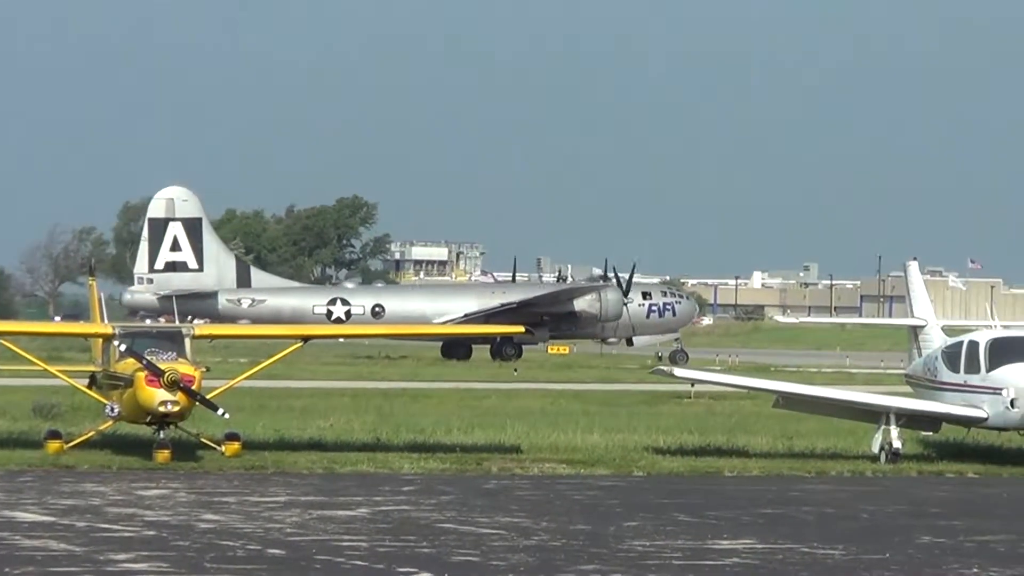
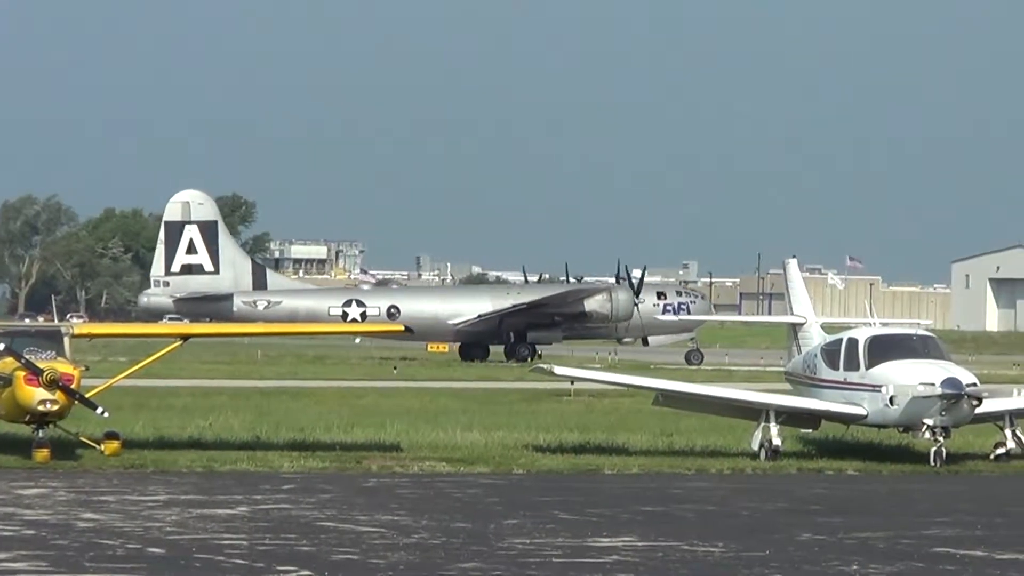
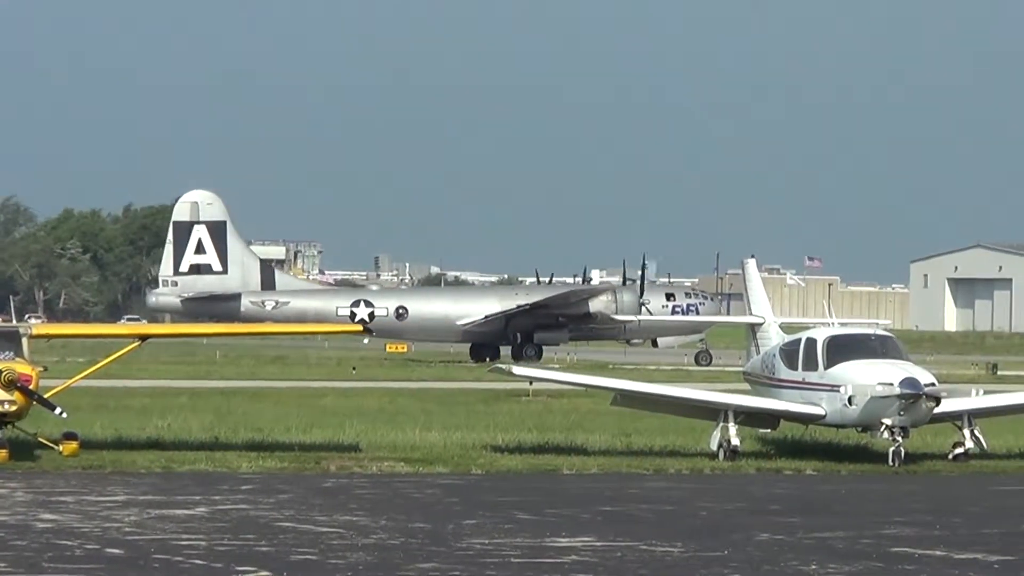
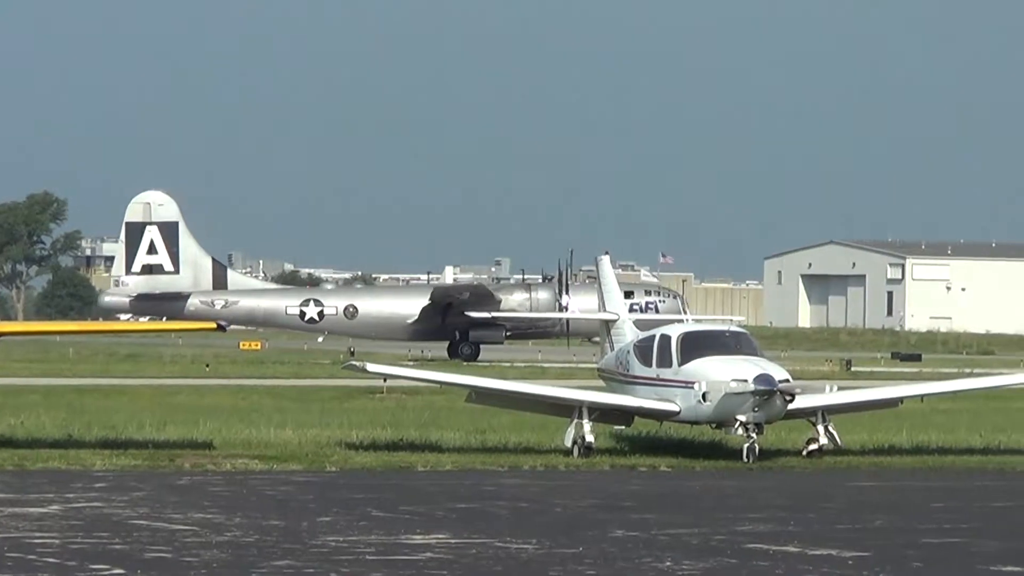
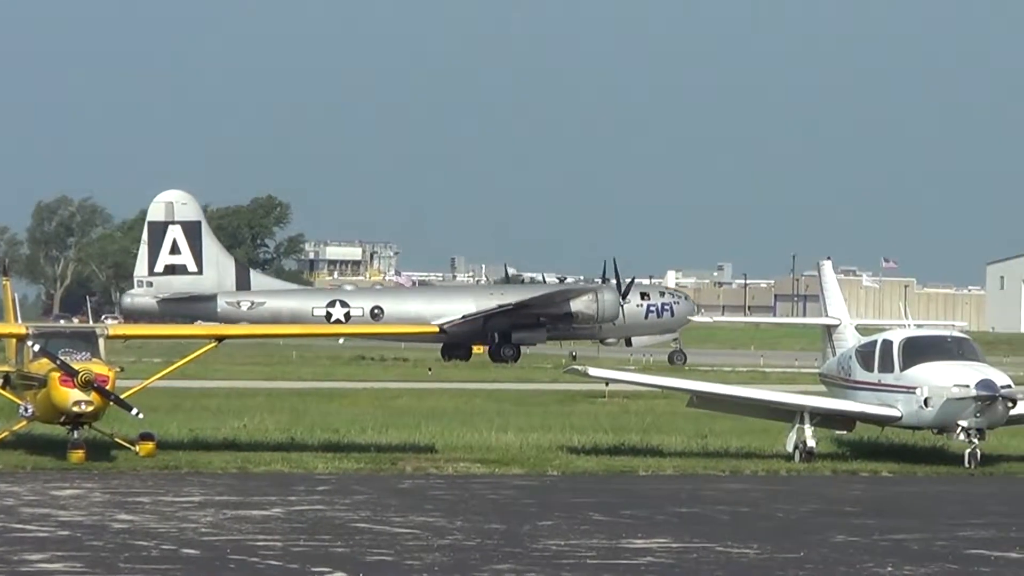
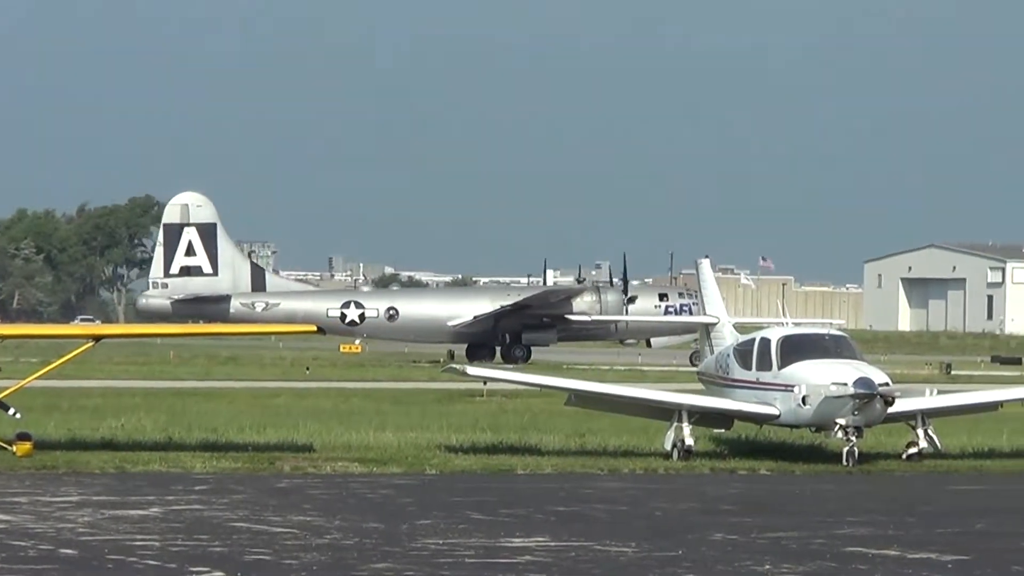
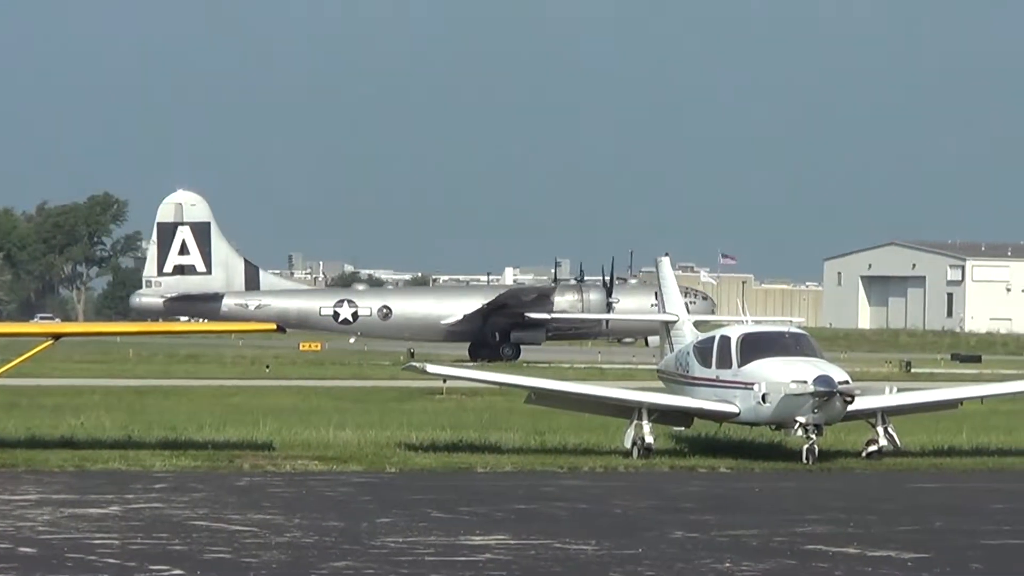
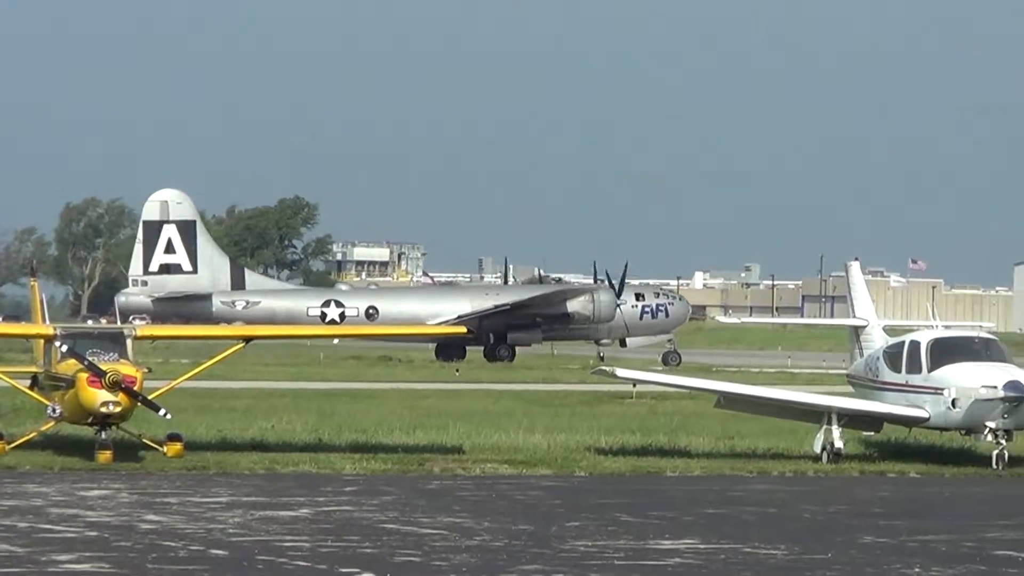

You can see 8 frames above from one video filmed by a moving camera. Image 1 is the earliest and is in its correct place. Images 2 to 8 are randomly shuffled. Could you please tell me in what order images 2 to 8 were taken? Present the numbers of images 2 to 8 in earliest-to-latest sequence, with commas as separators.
8, 5, 2, 3, 6, 7, 4
